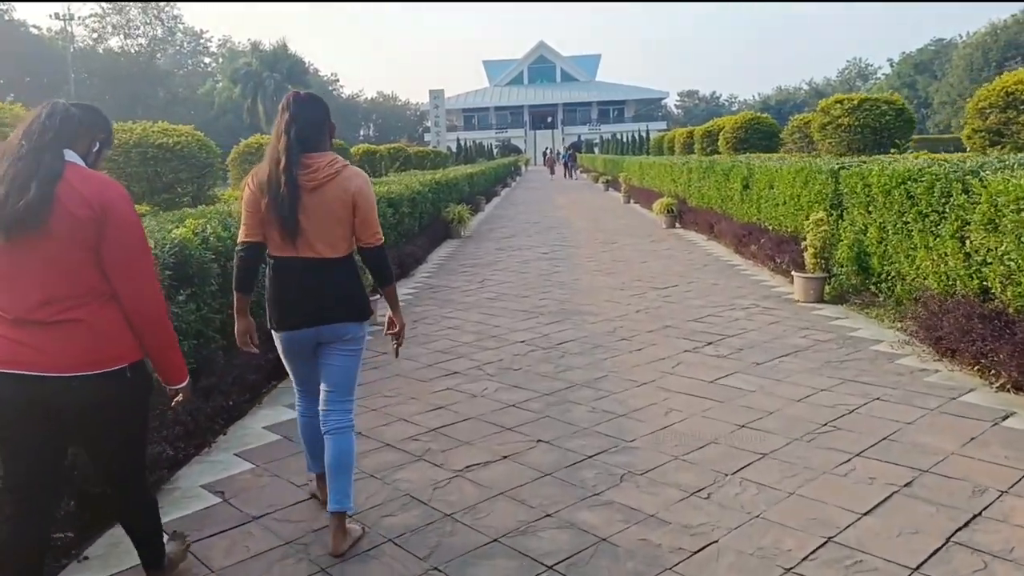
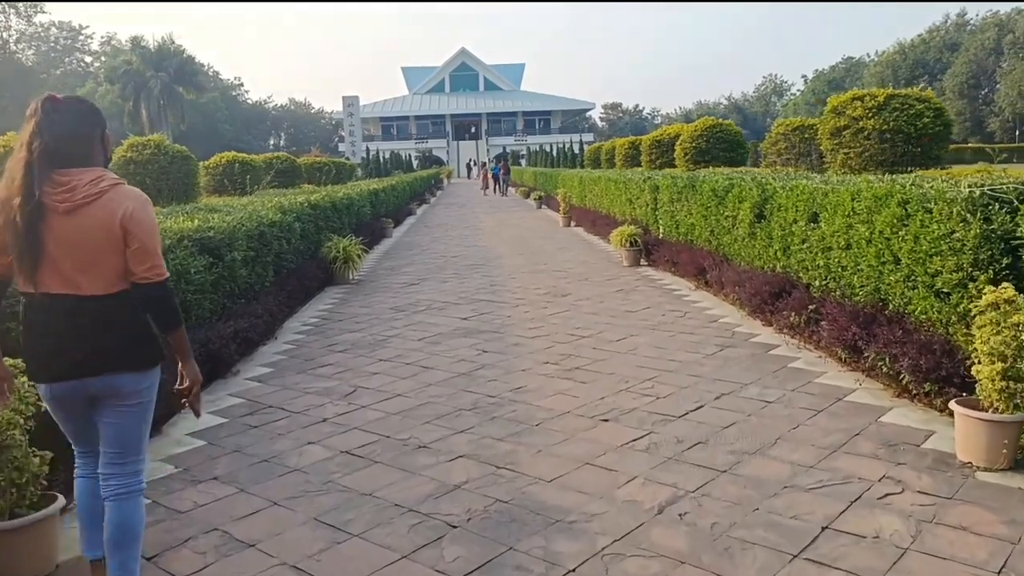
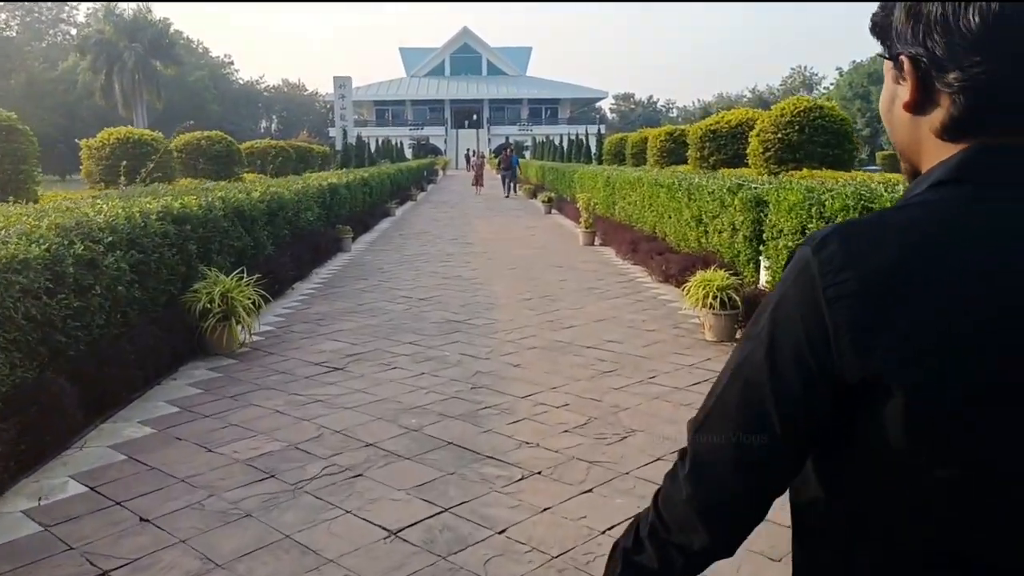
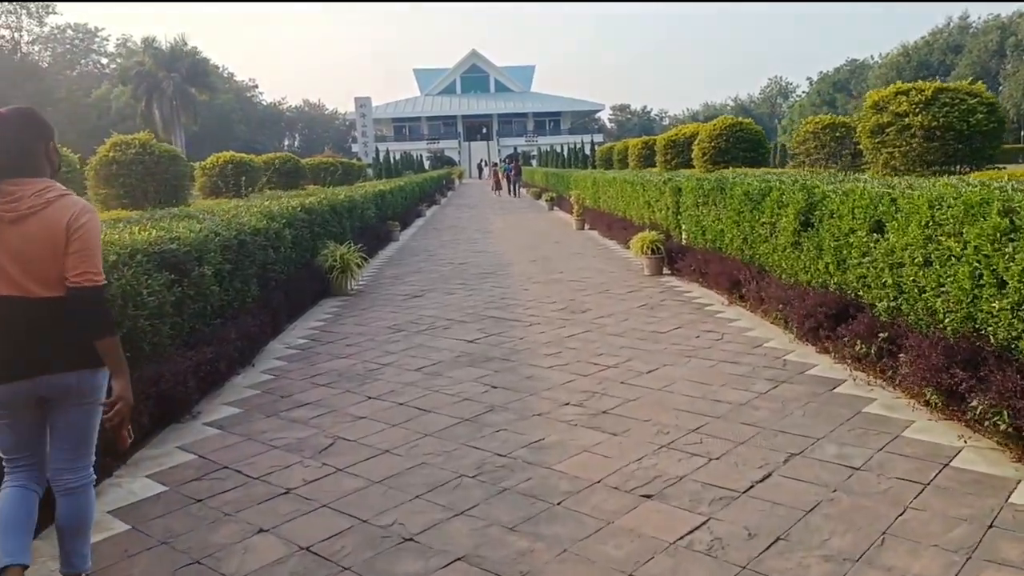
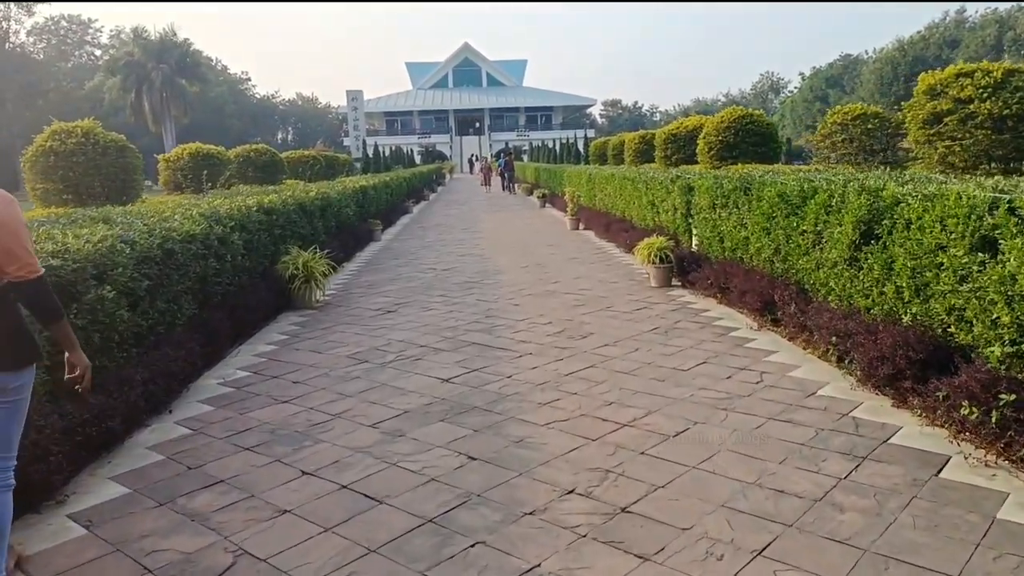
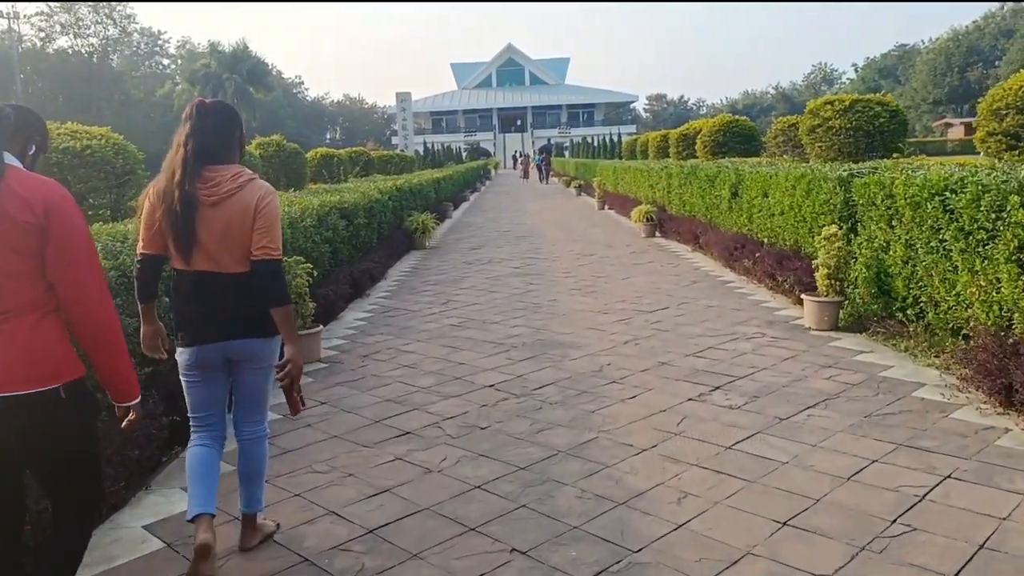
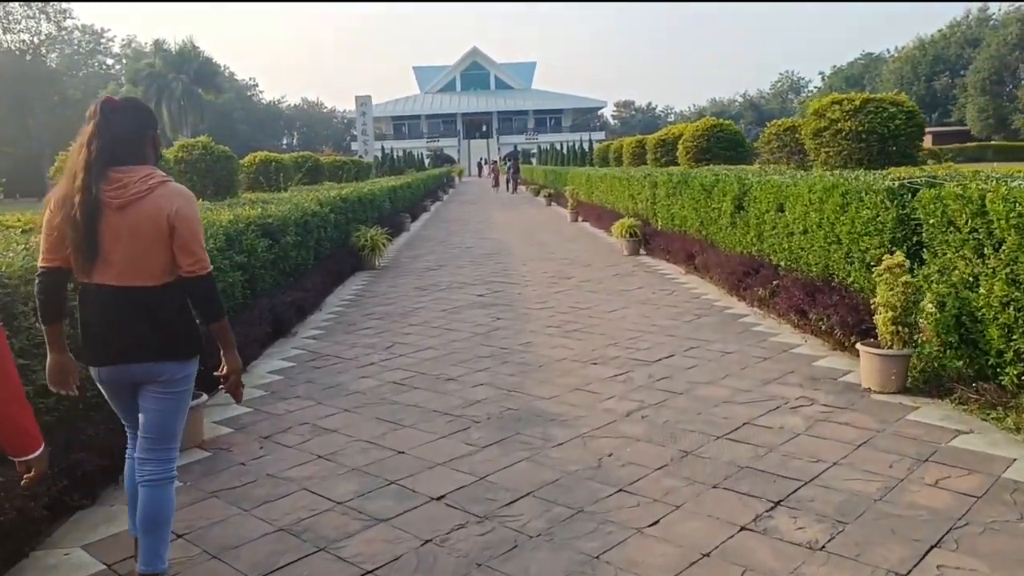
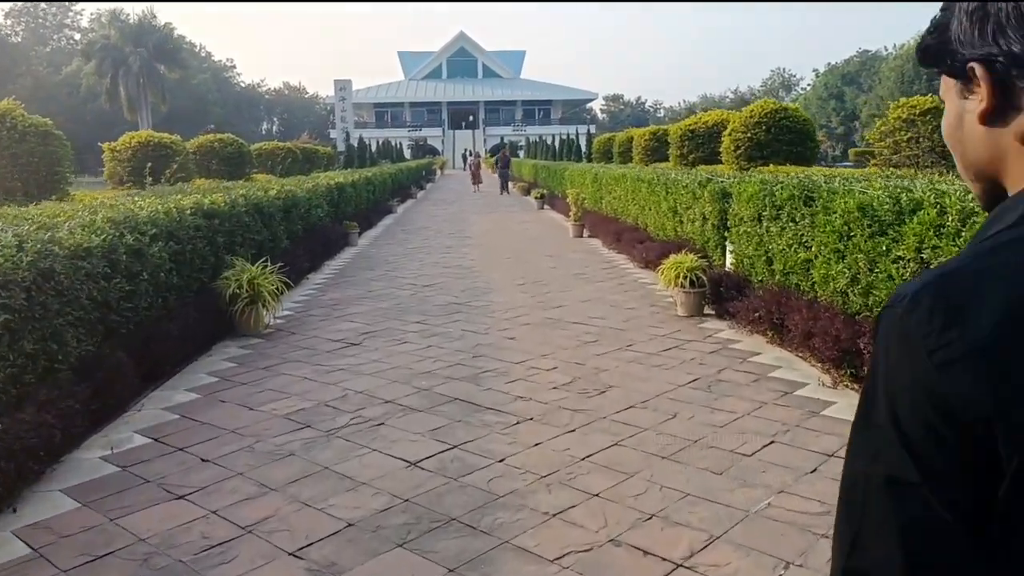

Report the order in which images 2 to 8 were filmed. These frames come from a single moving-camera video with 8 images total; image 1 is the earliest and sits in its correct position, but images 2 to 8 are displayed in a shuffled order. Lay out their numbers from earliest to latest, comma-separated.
6, 7, 2, 4, 5, 8, 3
